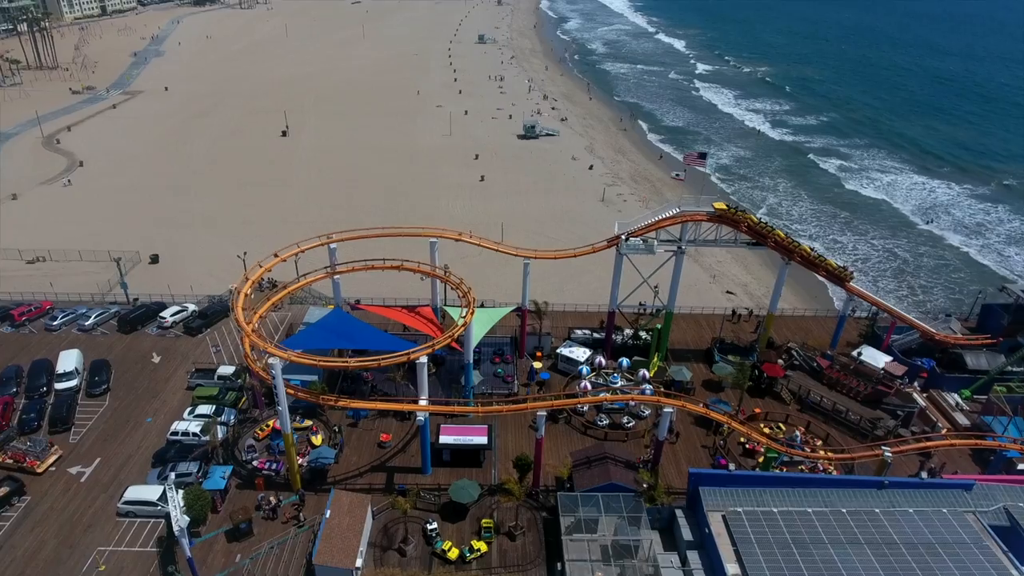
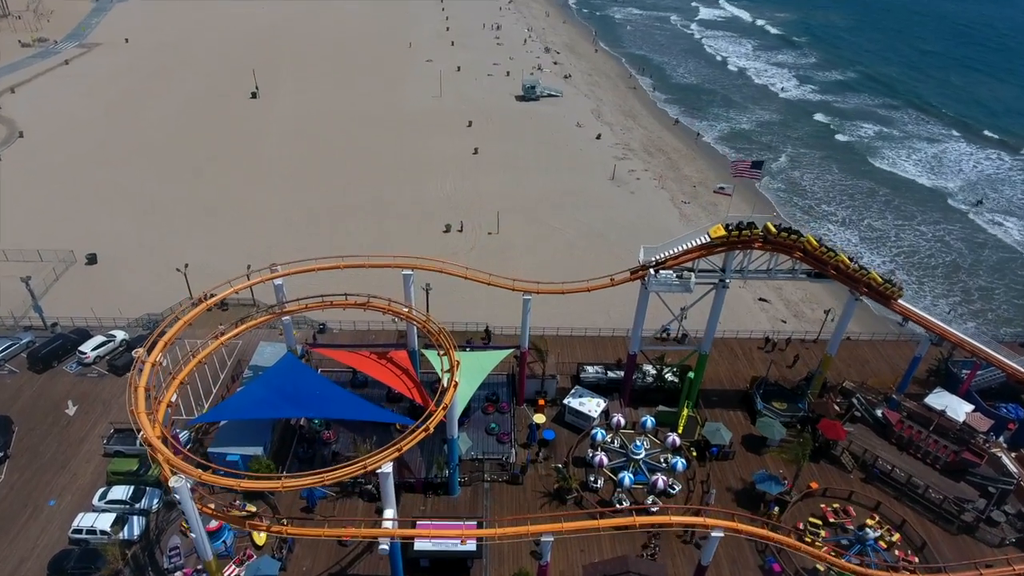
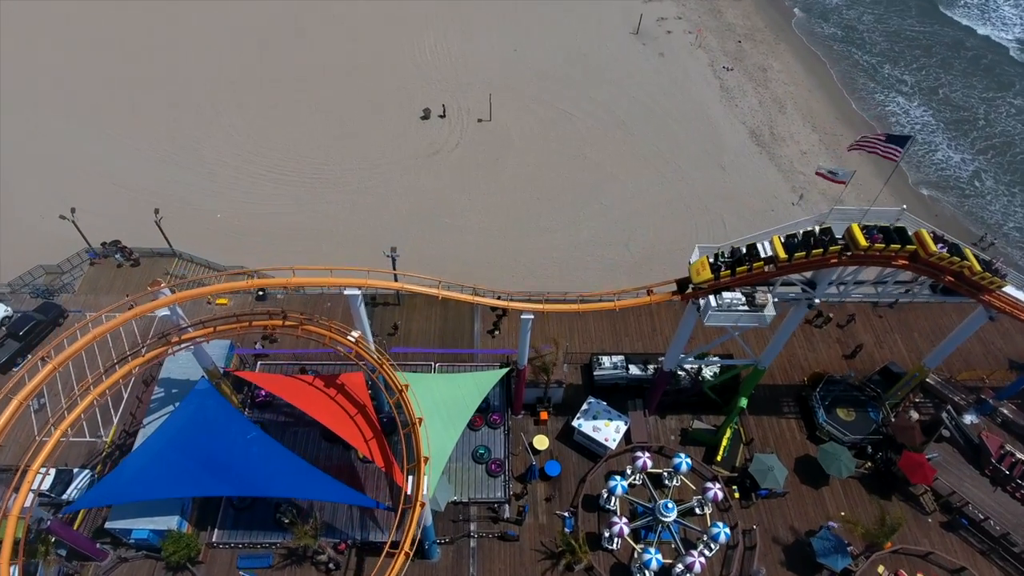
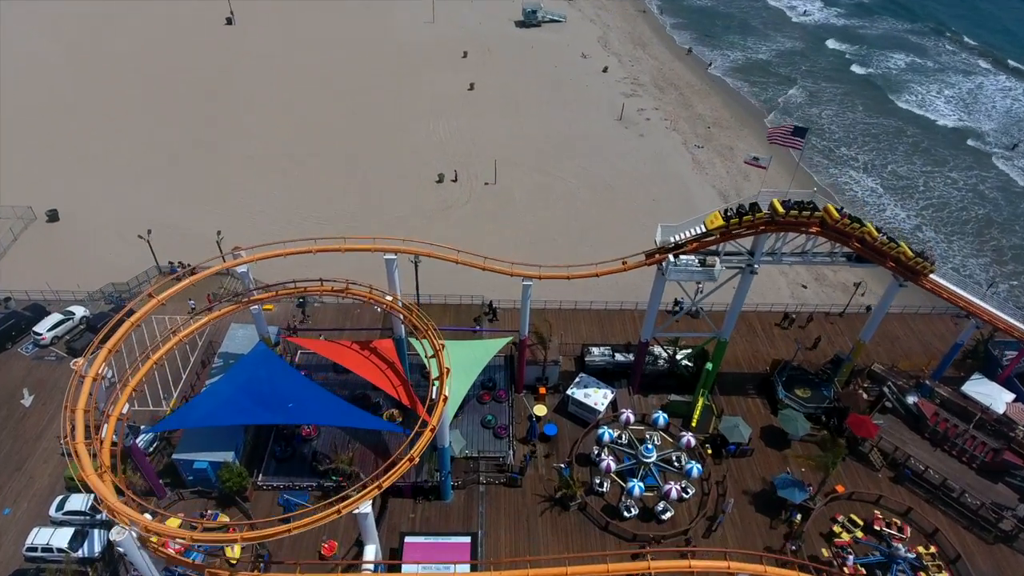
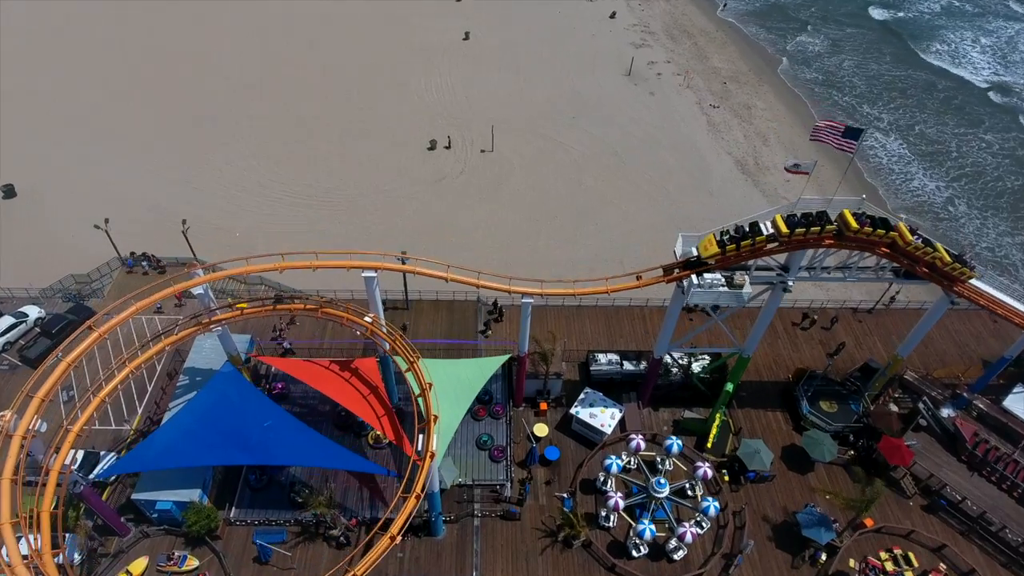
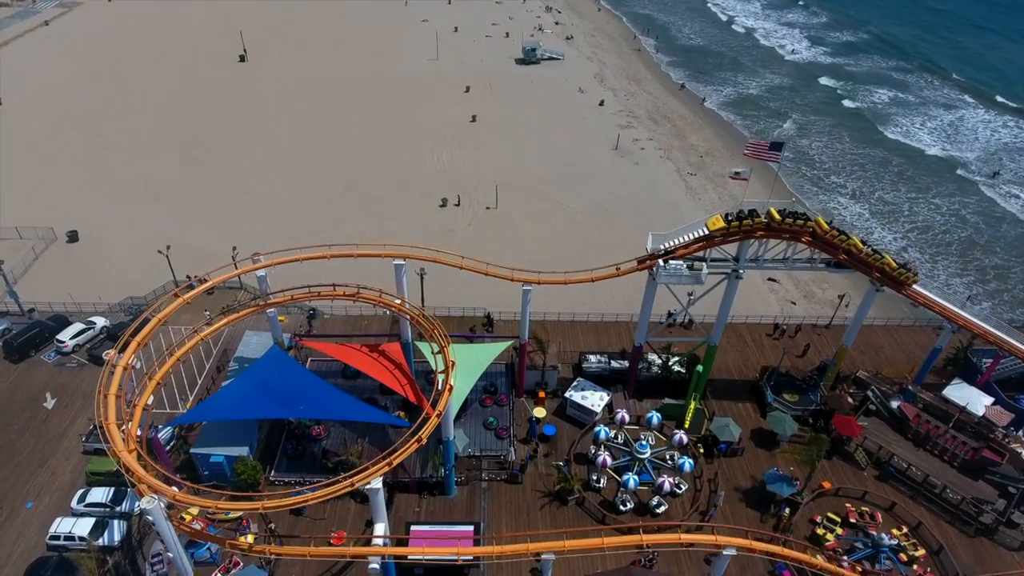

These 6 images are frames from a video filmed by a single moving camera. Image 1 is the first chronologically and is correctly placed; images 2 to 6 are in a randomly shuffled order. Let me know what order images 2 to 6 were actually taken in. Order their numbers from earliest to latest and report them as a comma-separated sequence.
2, 6, 4, 5, 3
